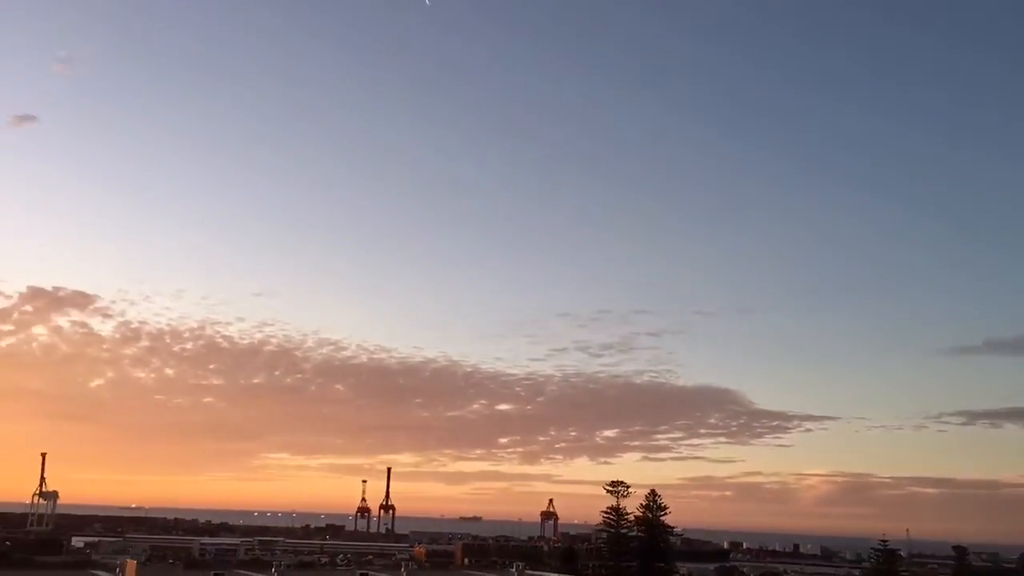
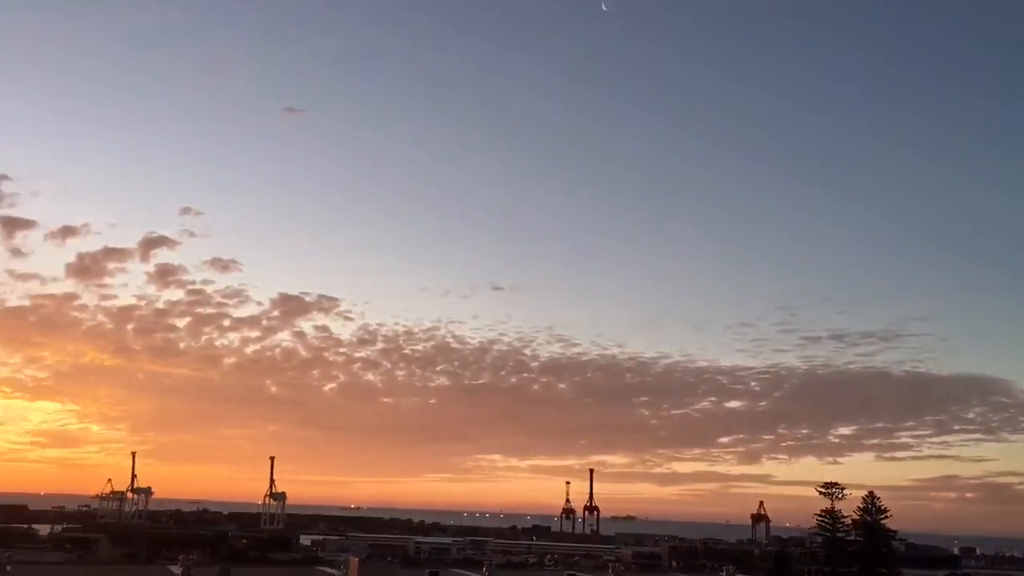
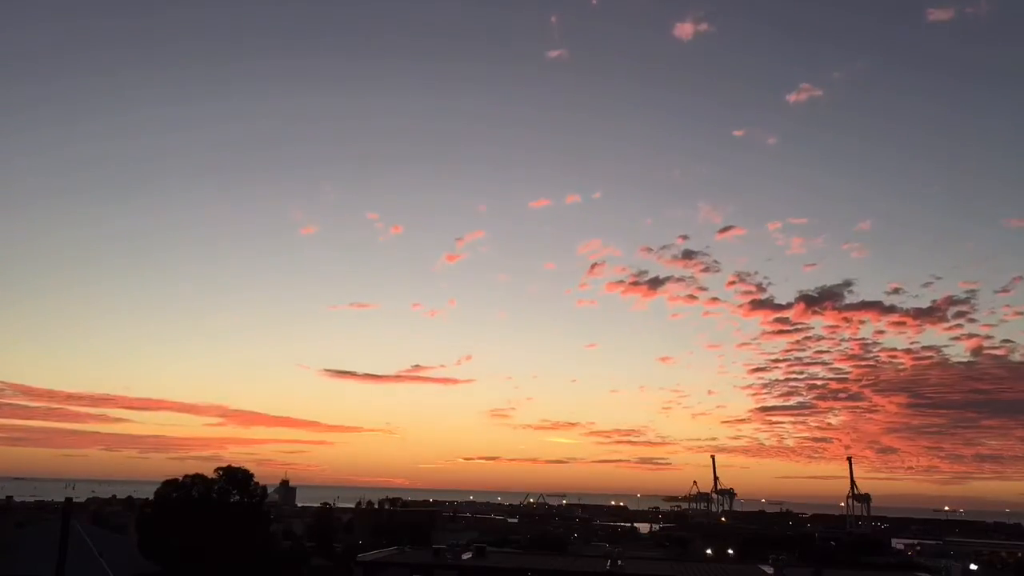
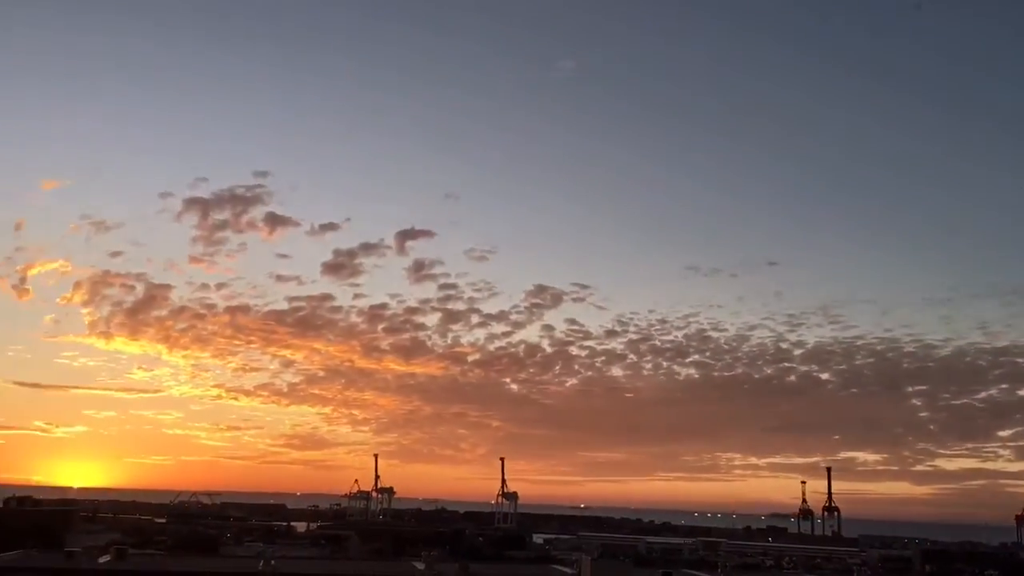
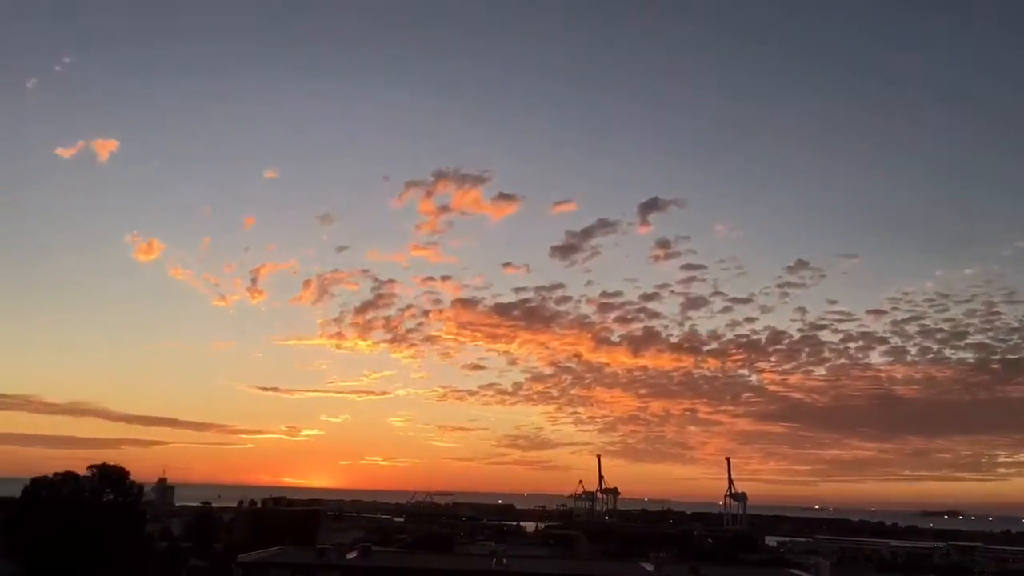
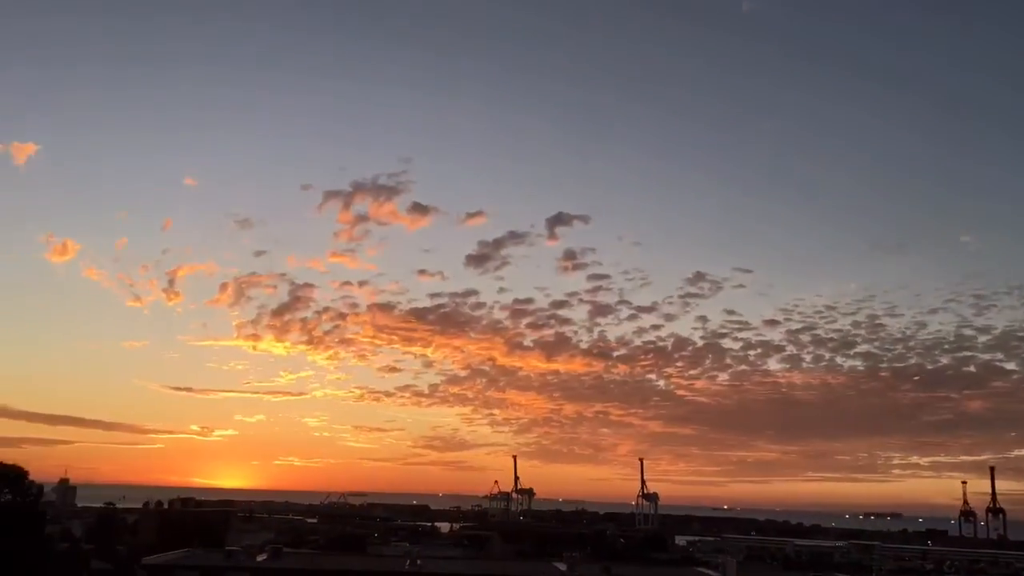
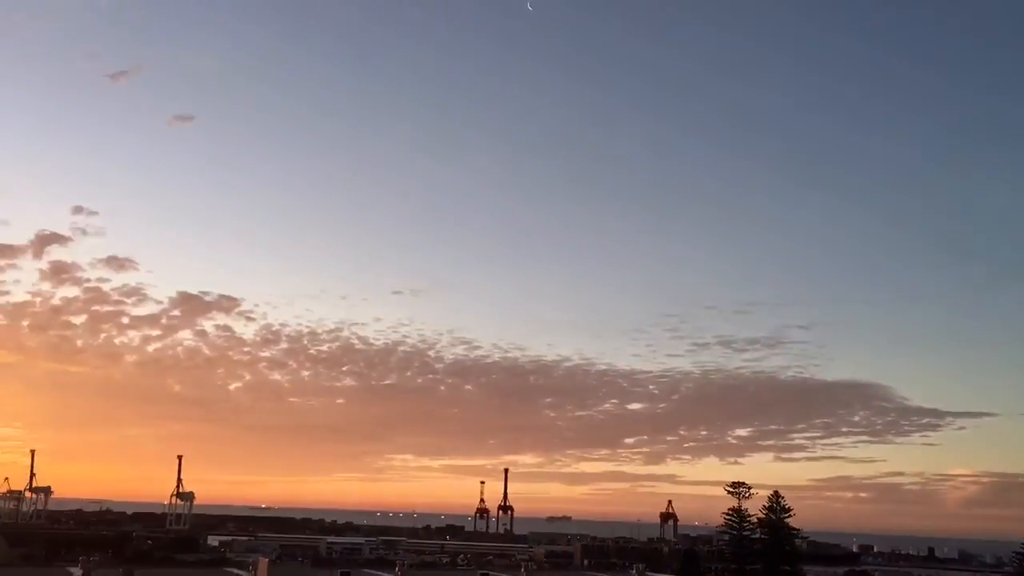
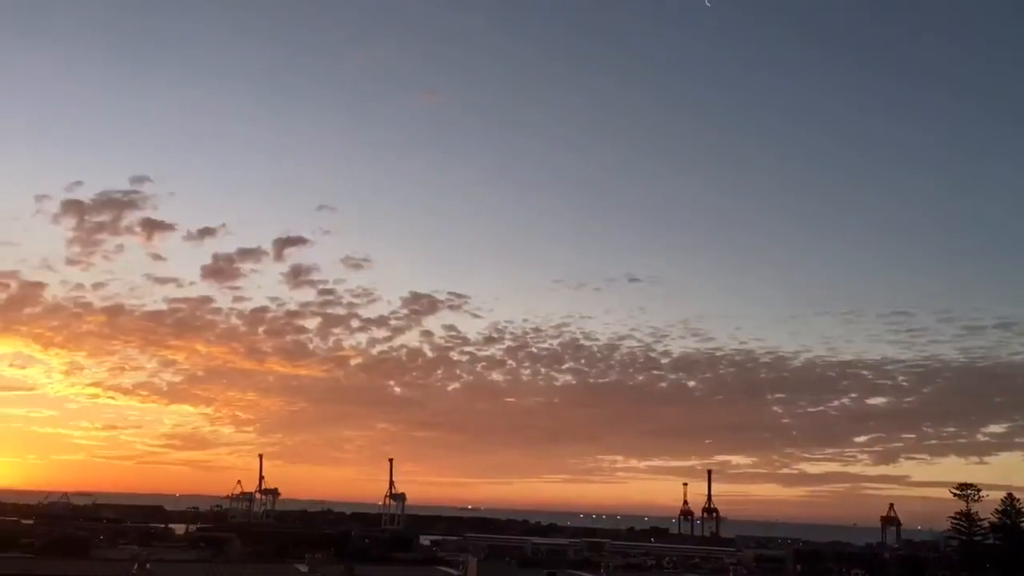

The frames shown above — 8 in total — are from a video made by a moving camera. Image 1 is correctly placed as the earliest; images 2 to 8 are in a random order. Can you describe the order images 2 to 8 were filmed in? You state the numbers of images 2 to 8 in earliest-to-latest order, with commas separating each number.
7, 2, 8, 4, 6, 5, 3
